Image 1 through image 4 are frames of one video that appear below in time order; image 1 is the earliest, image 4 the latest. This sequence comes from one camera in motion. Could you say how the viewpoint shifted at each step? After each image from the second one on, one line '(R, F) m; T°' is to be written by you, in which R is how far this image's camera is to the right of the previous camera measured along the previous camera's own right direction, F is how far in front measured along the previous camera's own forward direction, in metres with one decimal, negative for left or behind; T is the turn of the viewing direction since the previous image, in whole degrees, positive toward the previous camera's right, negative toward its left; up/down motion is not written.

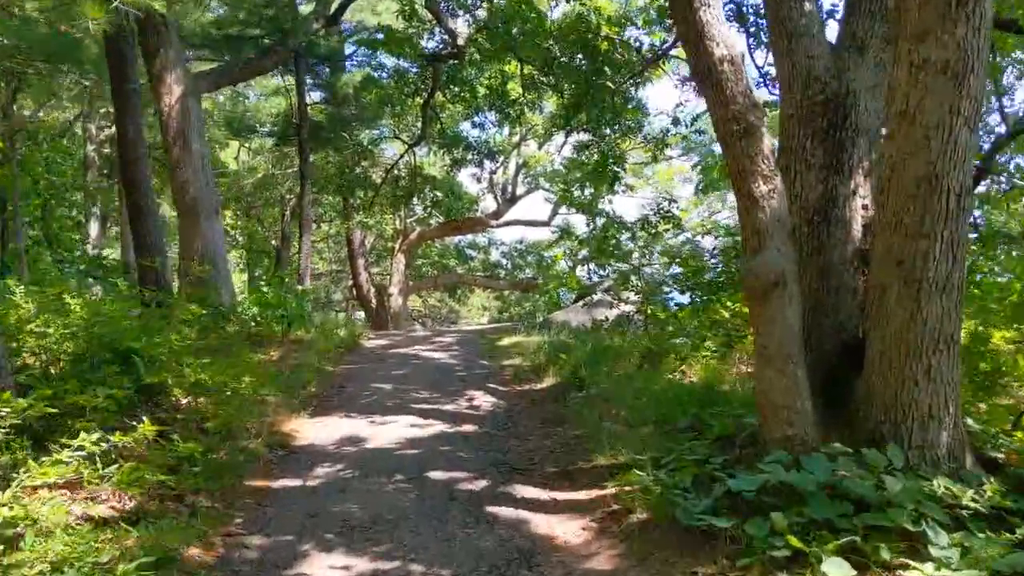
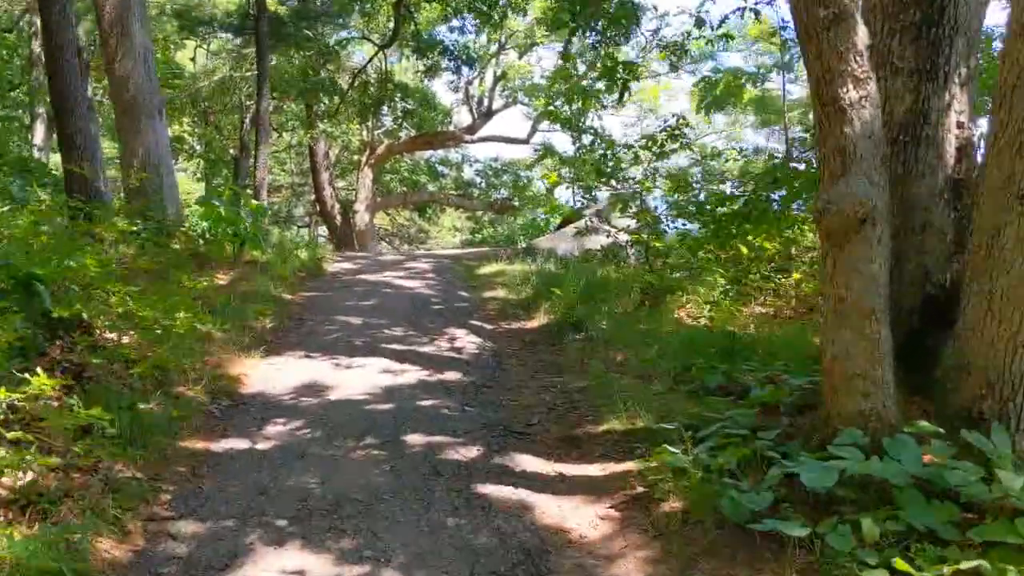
(-0.2, +1.1) m; +2°
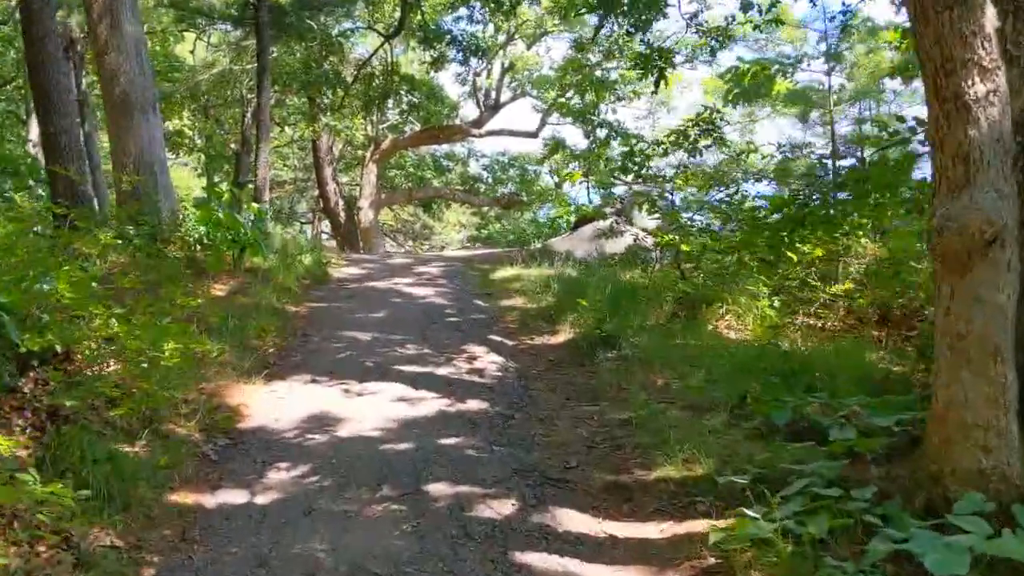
(-0.2, +0.6) m; 0°
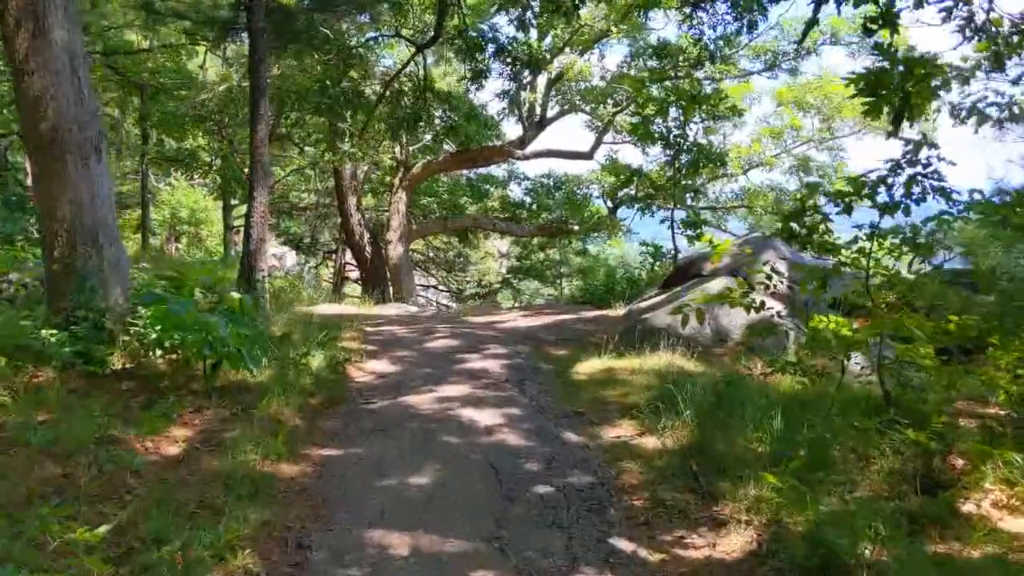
(-0.5, +2.7) m; -2°
